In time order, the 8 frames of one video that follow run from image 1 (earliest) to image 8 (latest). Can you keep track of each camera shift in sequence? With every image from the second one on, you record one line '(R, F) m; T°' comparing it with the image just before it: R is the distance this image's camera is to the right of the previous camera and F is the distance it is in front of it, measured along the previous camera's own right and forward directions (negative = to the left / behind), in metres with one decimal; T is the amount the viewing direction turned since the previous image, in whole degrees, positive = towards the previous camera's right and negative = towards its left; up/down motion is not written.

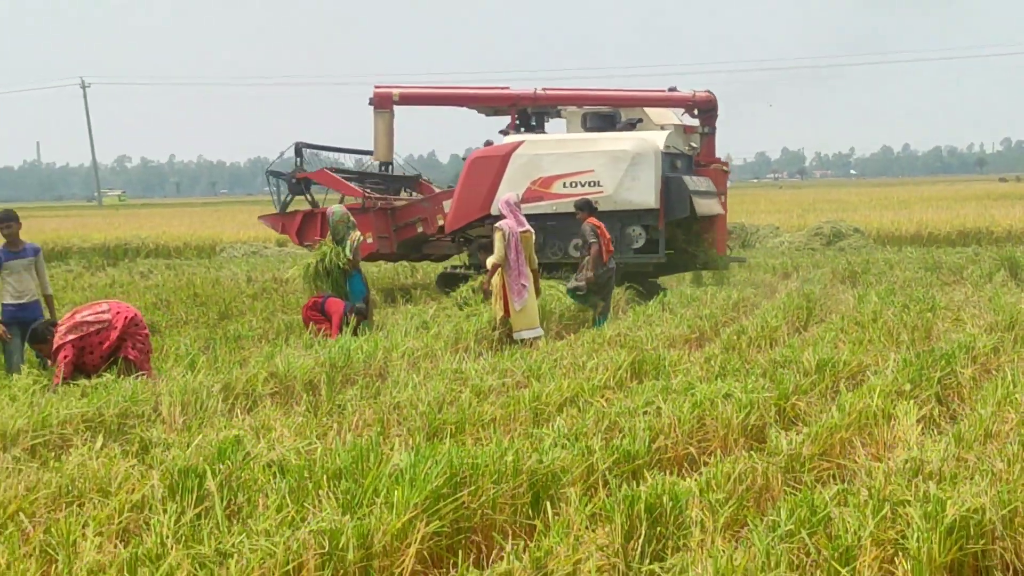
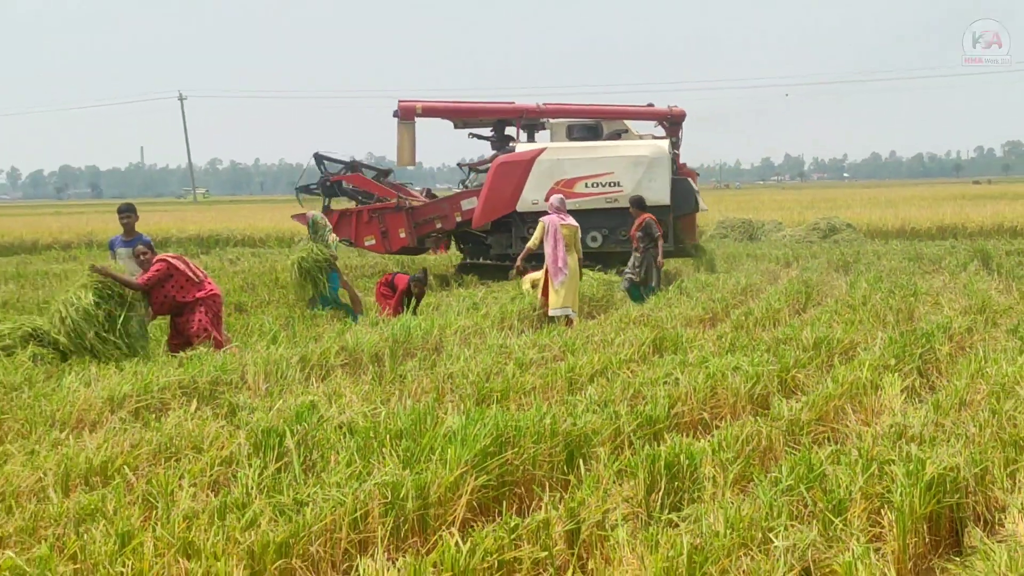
(-0.1, -0.3) m; 0°
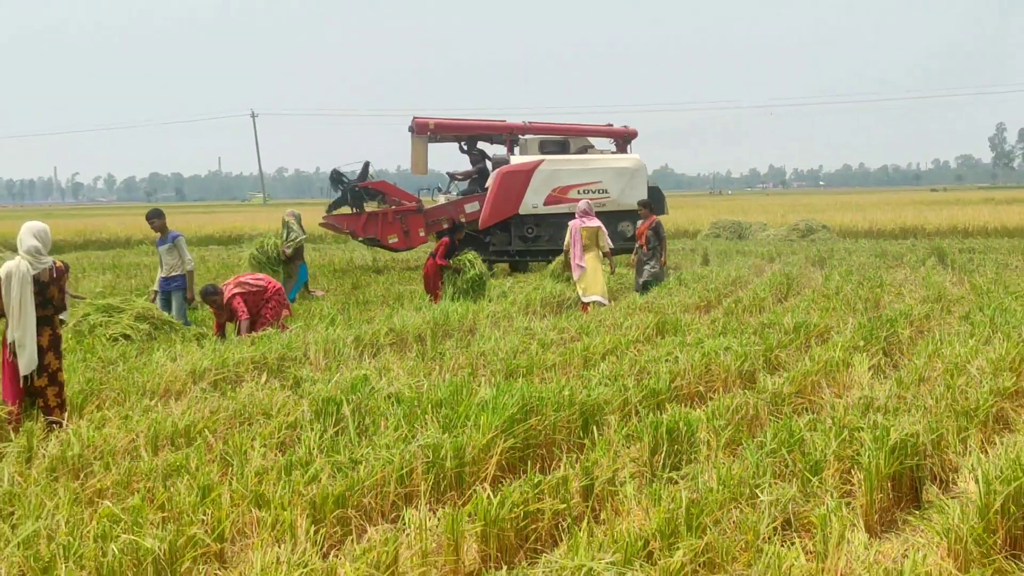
(-0.1, -0.4) m; 0°
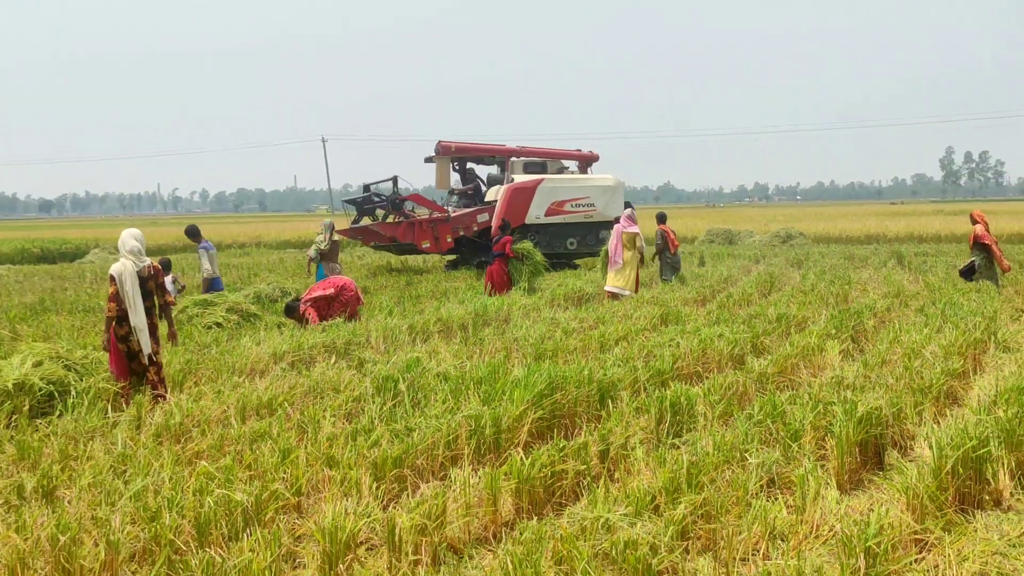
(-0.1, -0.5) m; 0°
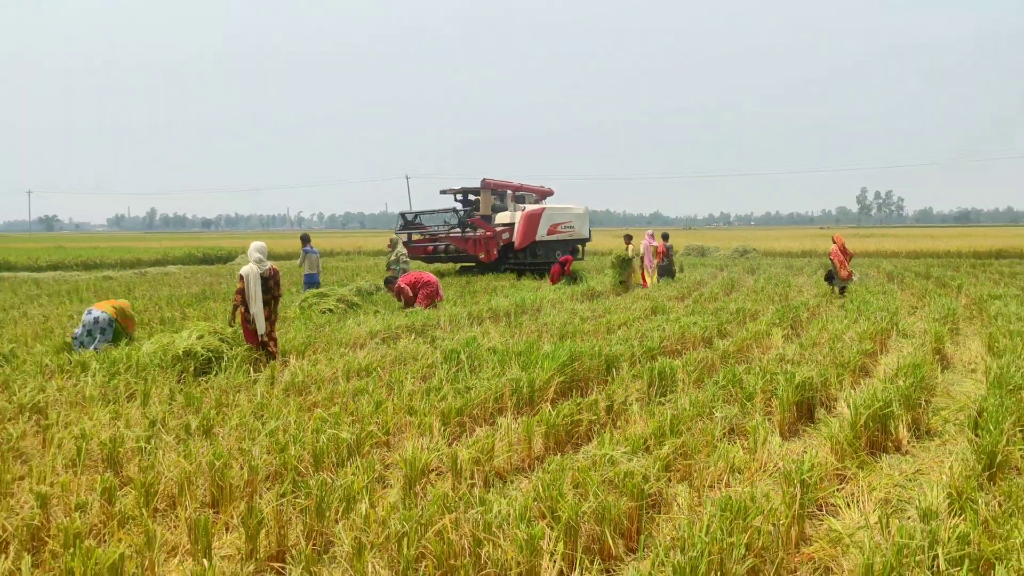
(-0.2, -1.1) m; +1°
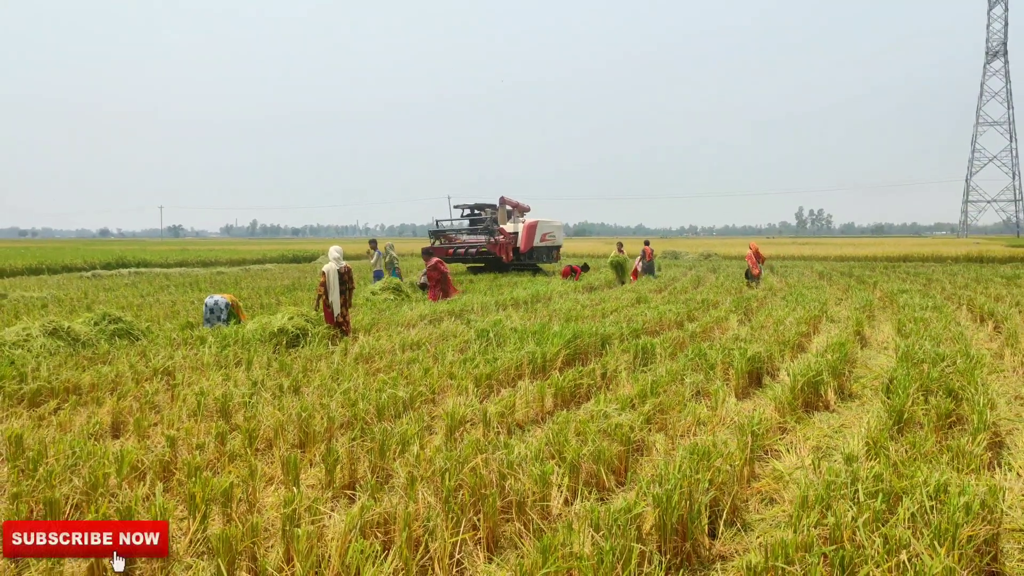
(-0.1, -1.2) m; 0°
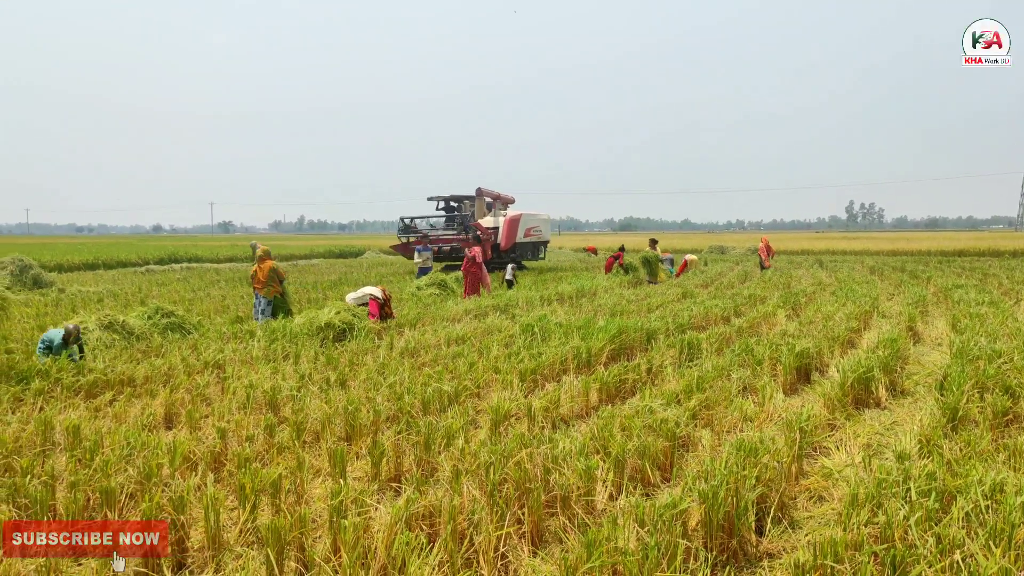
(0.0, 0.0) m; -3°
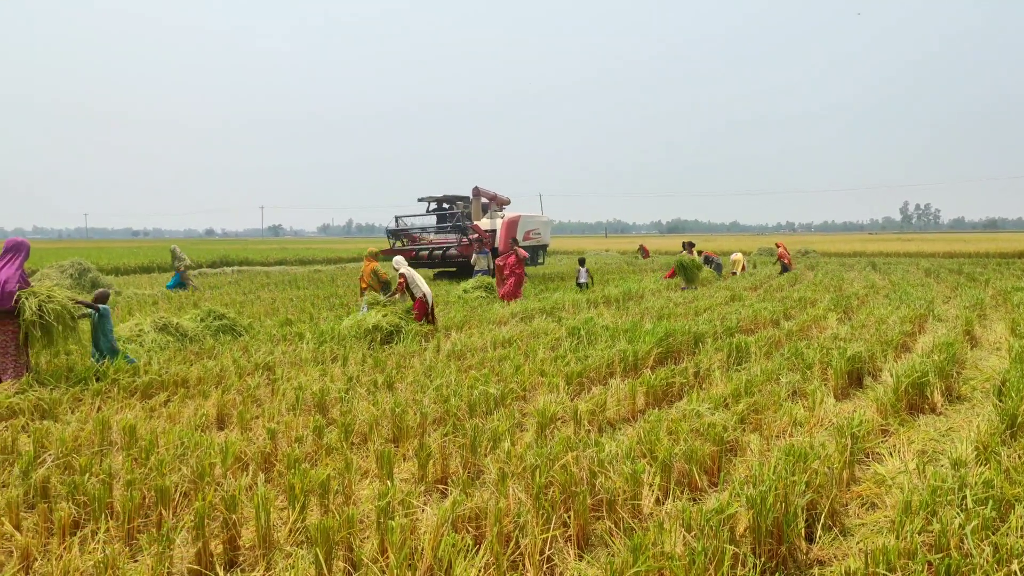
(0.0, 0.0) m; -3°
